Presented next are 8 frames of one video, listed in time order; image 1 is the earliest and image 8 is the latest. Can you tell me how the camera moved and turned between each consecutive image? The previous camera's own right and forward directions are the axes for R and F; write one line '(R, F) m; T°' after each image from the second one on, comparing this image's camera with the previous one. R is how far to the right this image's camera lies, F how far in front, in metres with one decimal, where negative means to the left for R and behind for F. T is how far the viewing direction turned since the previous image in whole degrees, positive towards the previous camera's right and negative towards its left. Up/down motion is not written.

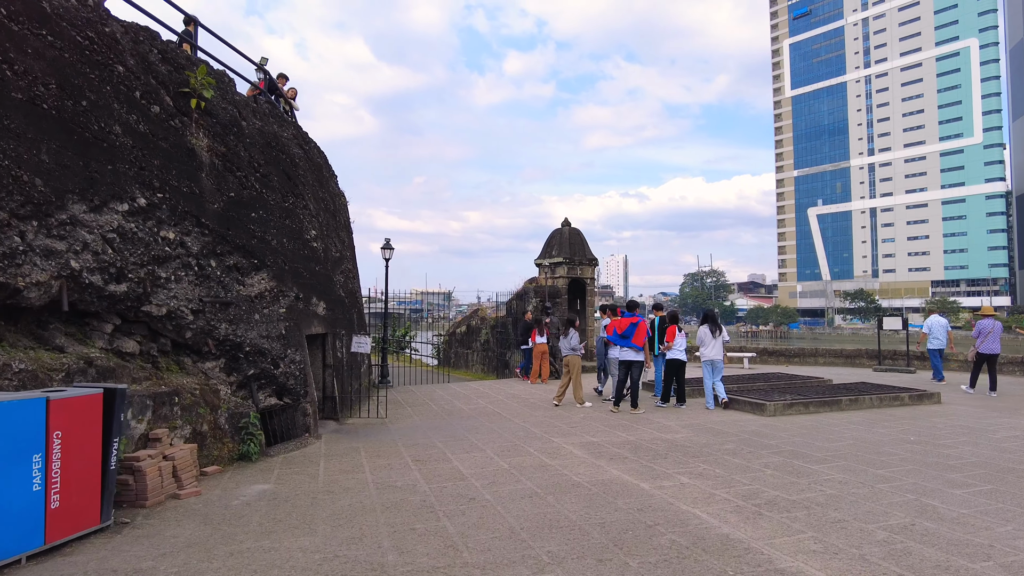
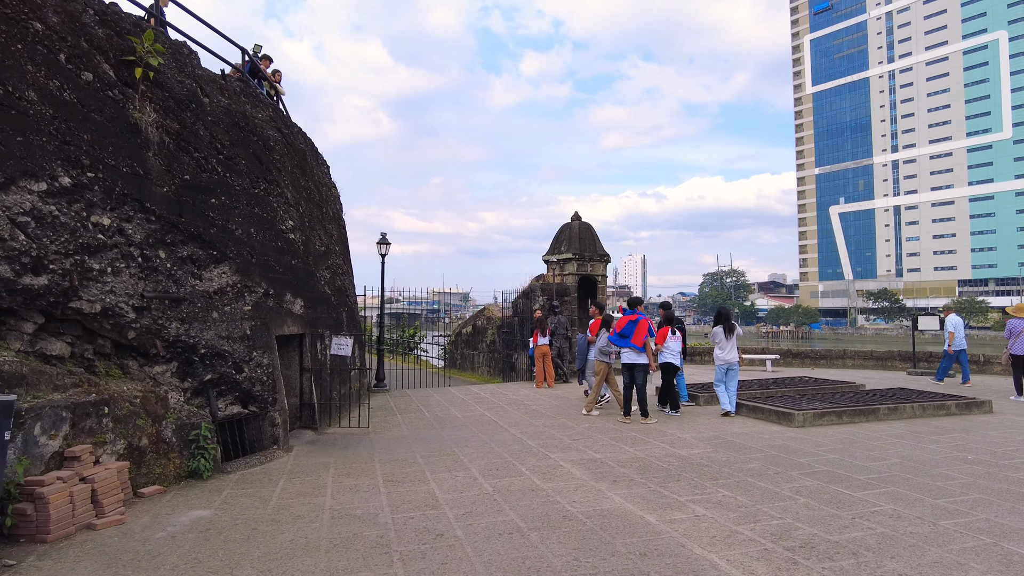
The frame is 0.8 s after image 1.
(+0.2, +0.8) m; -2°
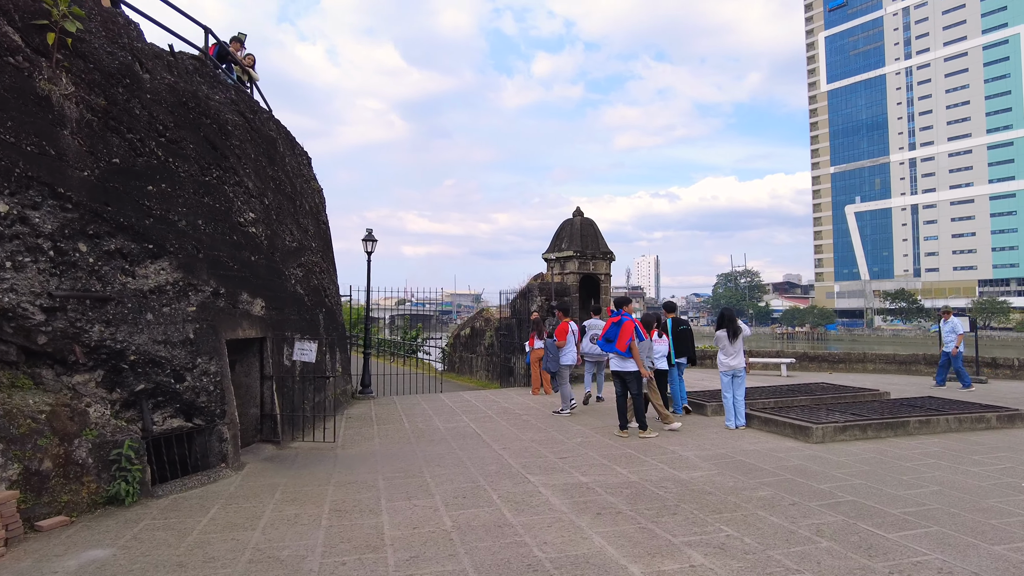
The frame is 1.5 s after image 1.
(+0.3, +0.7) m; -1°
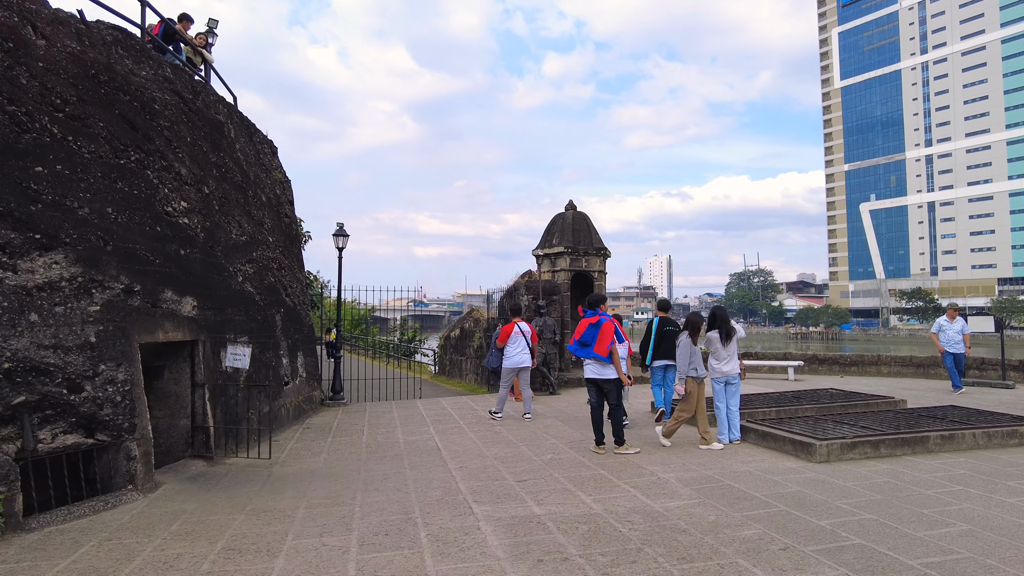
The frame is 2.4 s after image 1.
(+0.5, +0.8) m; -1°
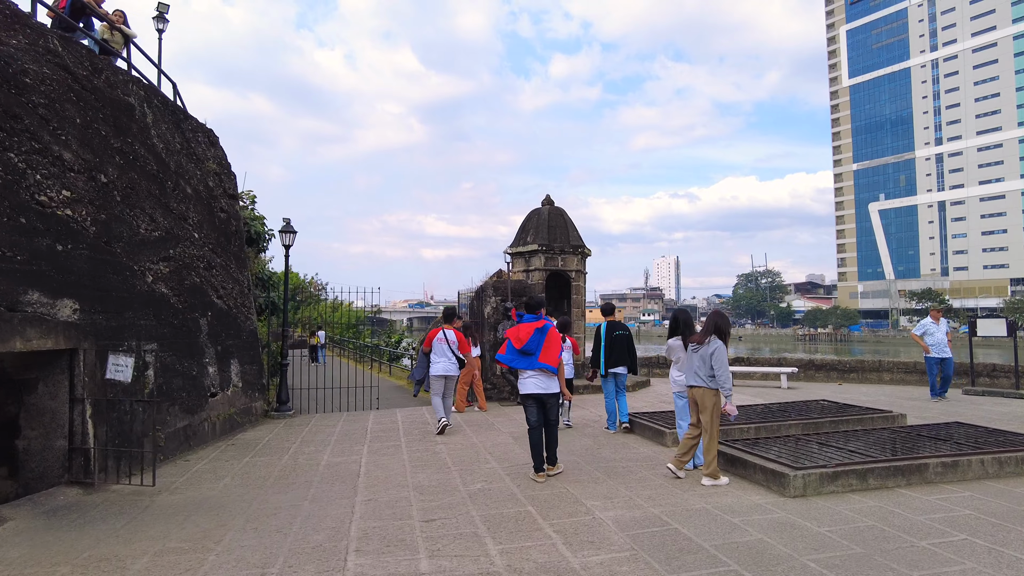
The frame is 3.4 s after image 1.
(+0.7, +0.8) m; -1°
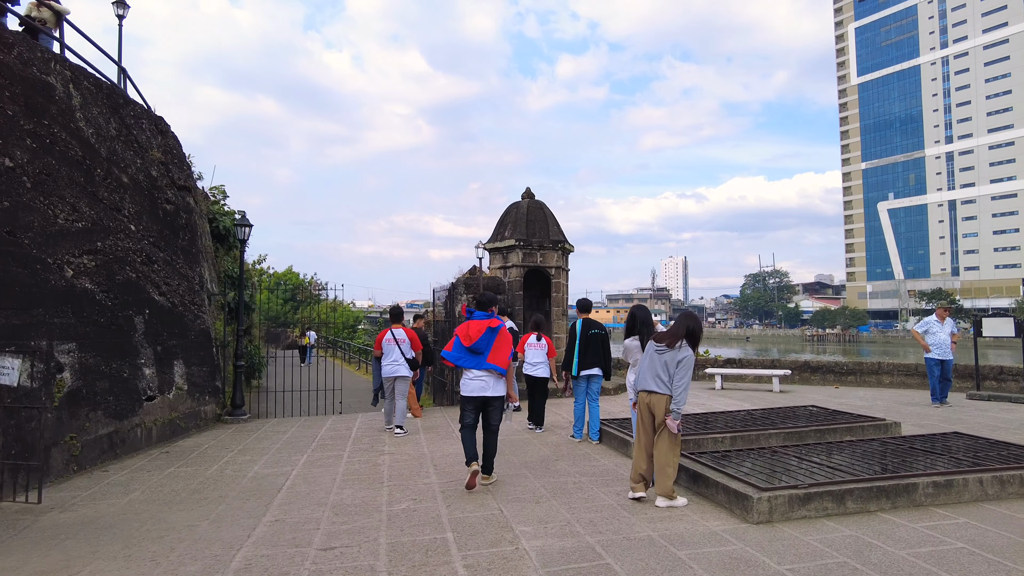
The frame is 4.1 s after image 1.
(+0.5, +0.6) m; -1°
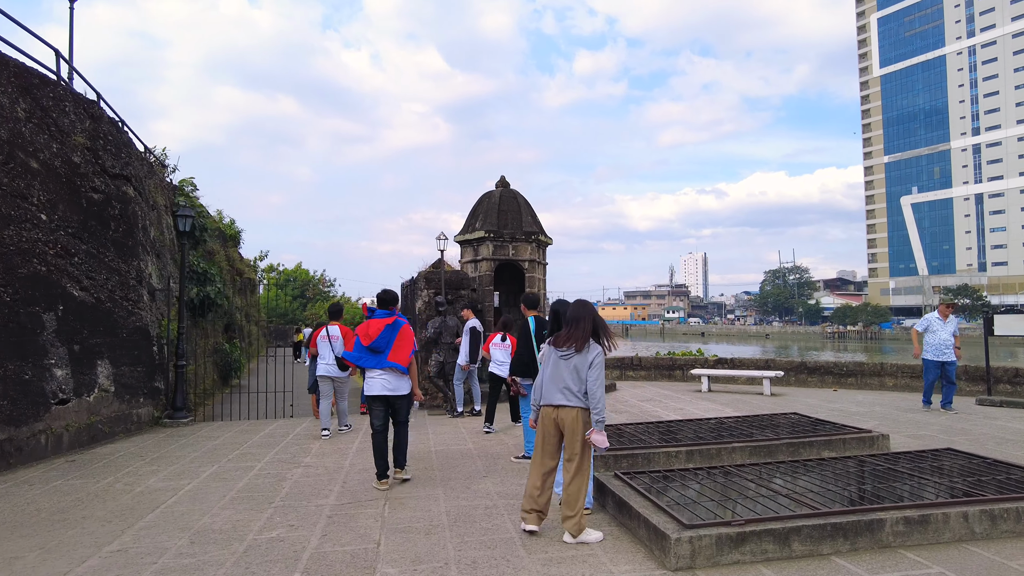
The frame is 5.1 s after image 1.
(+0.8, +0.7) m; -2°
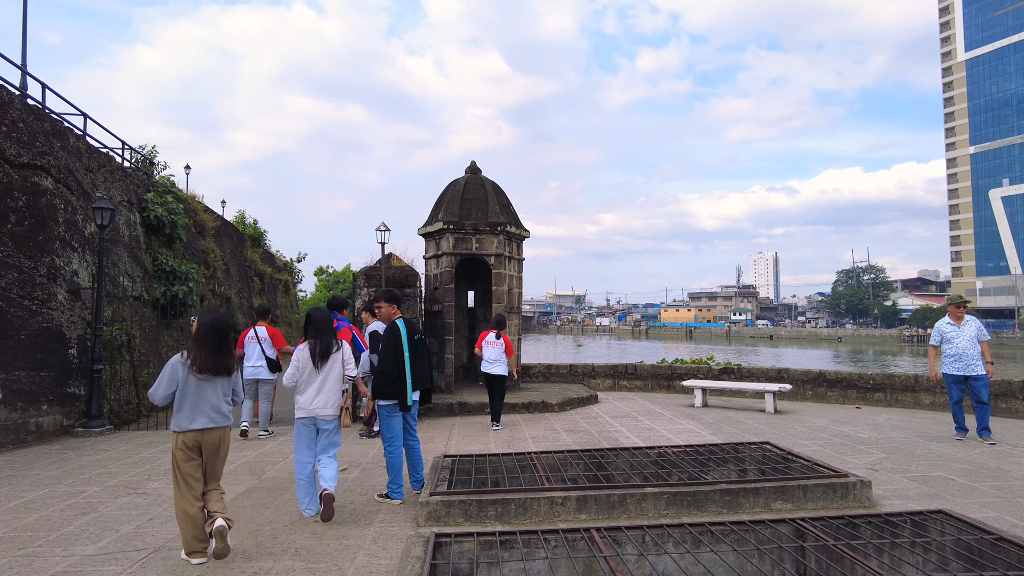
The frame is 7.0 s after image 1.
(+1.4, +1.2) m; -6°
